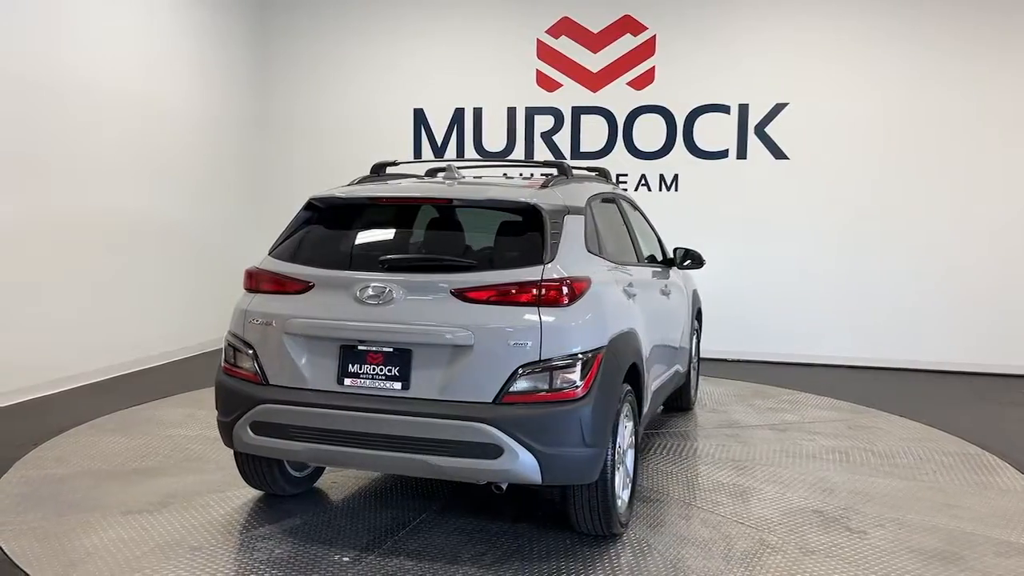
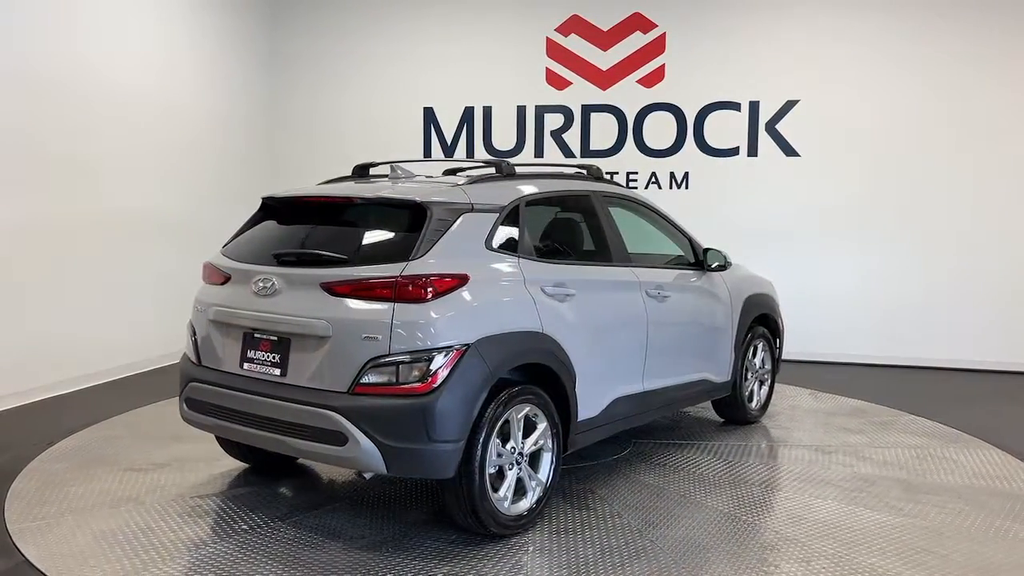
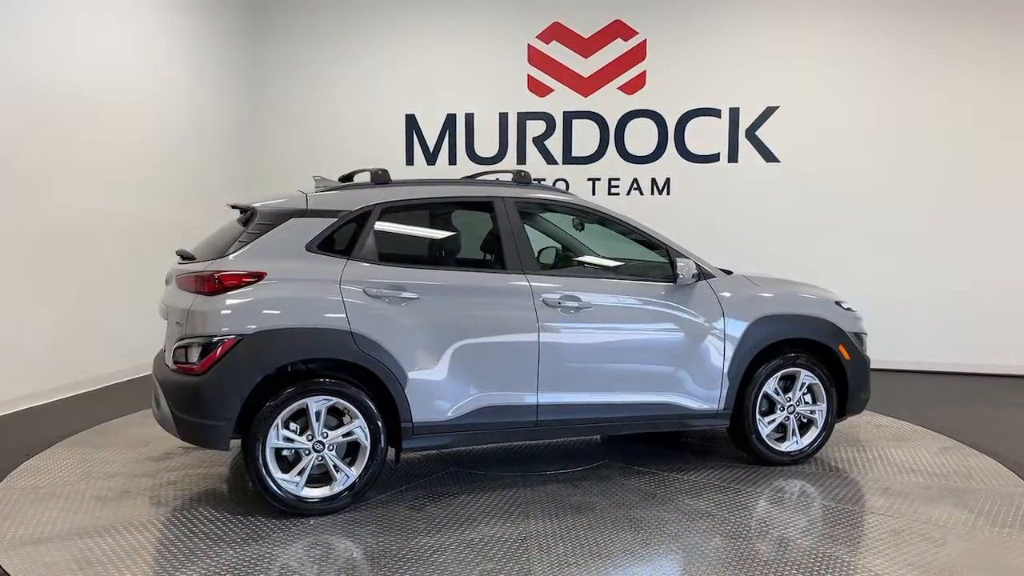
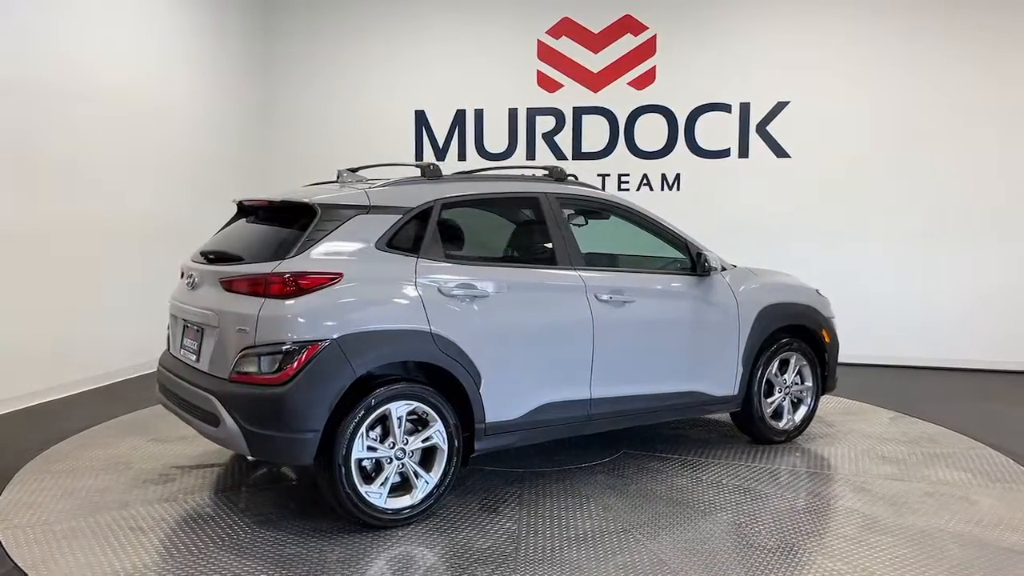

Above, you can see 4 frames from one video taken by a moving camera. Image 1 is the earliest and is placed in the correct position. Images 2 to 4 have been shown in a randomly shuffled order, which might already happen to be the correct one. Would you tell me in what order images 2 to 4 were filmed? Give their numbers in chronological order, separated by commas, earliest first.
2, 4, 3
